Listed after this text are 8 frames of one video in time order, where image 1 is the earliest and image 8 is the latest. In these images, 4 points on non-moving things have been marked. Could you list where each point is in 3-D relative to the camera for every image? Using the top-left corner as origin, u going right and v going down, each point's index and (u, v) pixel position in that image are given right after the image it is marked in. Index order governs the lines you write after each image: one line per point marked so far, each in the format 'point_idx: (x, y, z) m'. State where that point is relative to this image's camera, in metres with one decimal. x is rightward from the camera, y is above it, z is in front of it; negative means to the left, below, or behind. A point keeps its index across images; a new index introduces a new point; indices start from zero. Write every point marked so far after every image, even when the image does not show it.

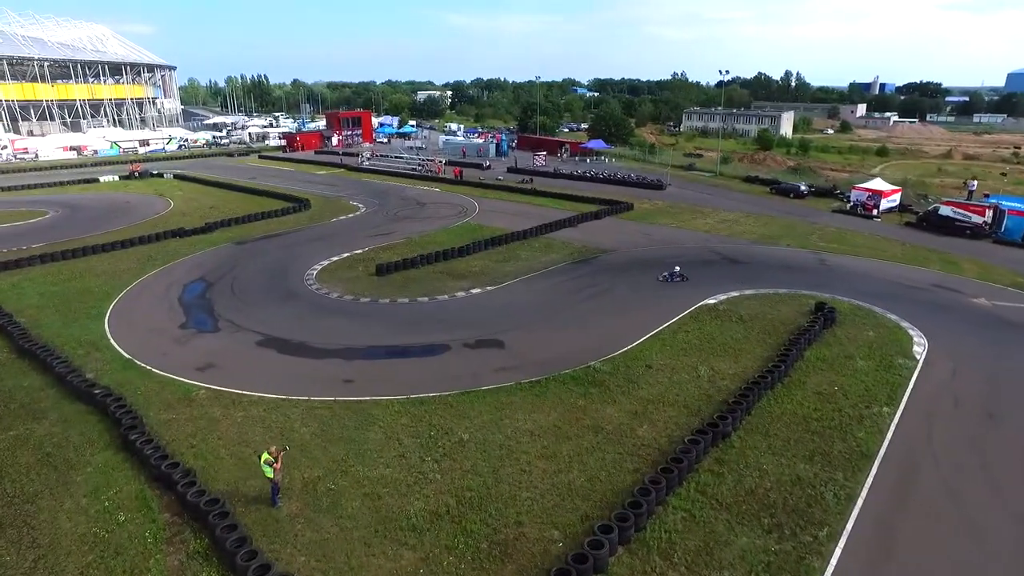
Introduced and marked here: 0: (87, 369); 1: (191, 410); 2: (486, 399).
0: (-9.0, -1.7, +14.4) m
1: (-5.9, -2.3, +12.5) m
2: (-0.5, -2.1, +12.9) m
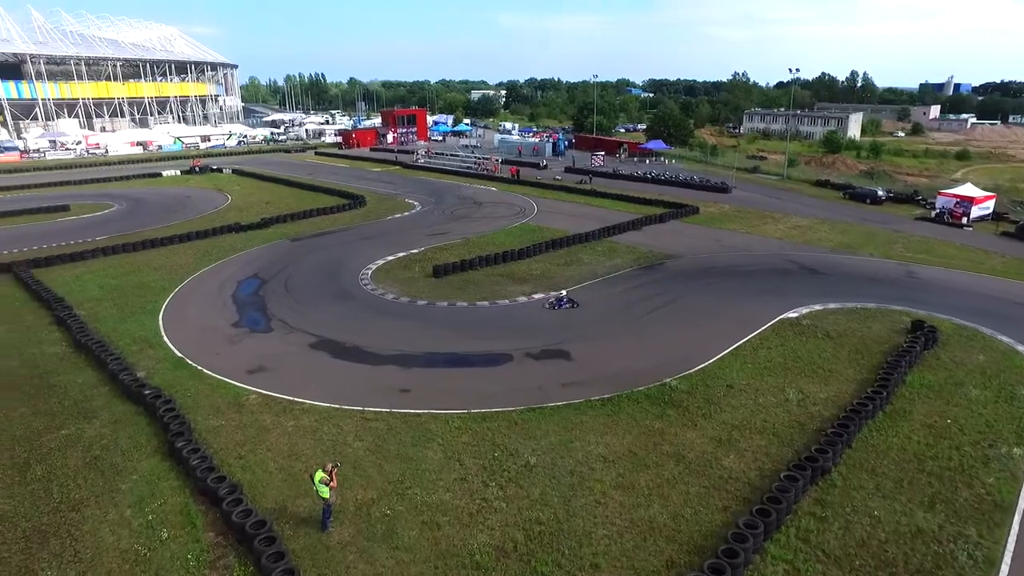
0: (-7.7, -1.6, +14.0) m
1: (-4.7, -2.3, +11.9) m
2: (+0.7, -2.3, +11.9) m
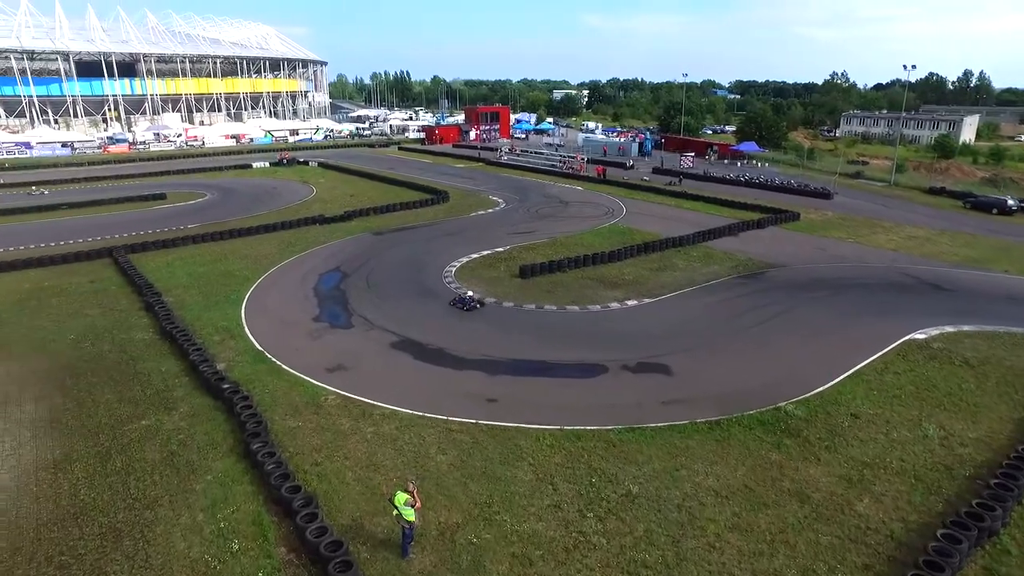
0: (-5.9, -1.4, +13.6) m
1: (-3.2, -2.2, +11.2) m
2: (+2.2, -2.4, +10.6) m
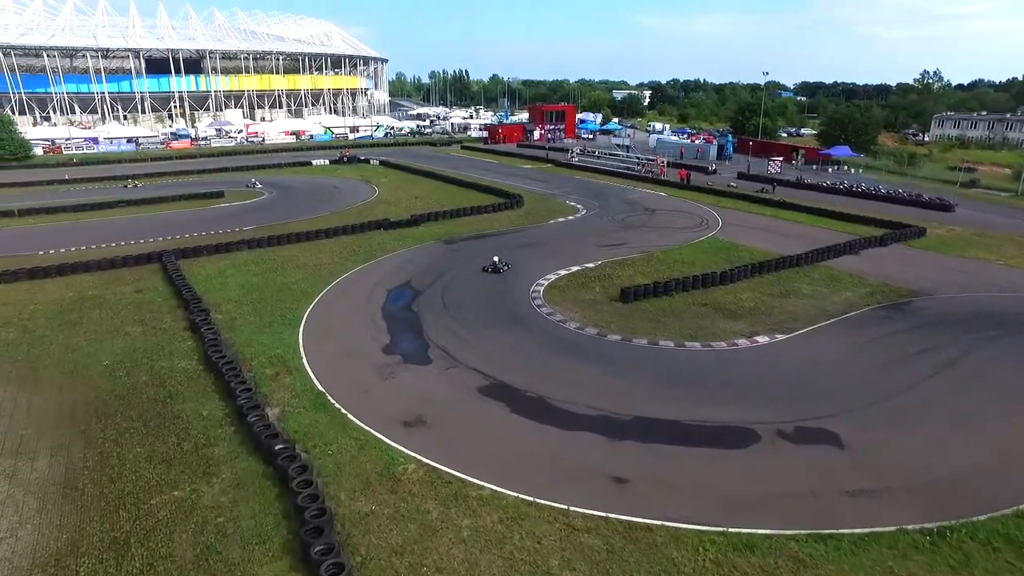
0: (-3.9, -1.9, +11.1) m
1: (-1.4, -2.7, +8.5) m
2: (+3.9, -3.1, +7.6) m
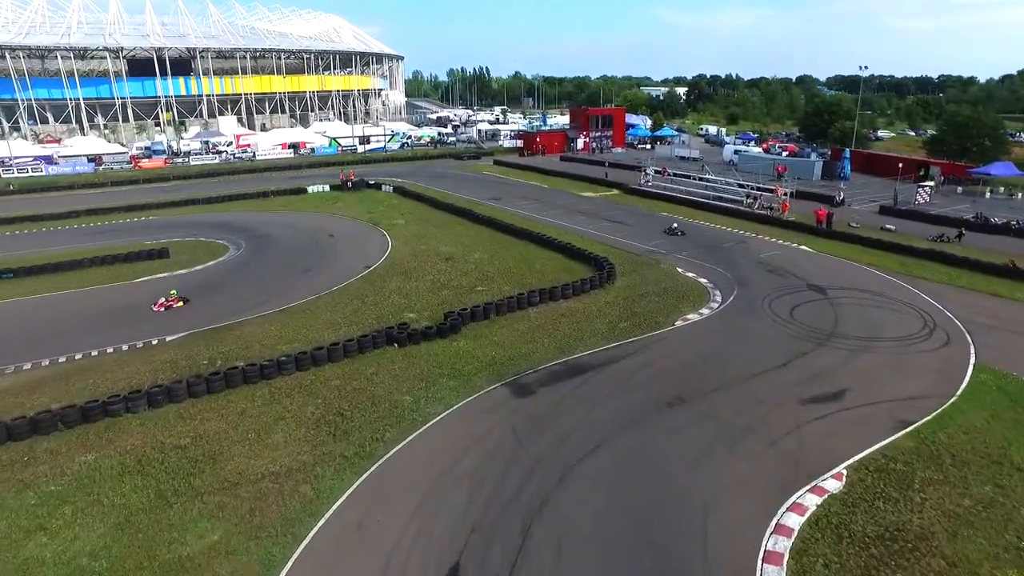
0: (-2.0, -5.3, +0.9) m
1: (+0.5, -6.1, -1.8) m
2: (+5.8, -6.5, -2.9) m
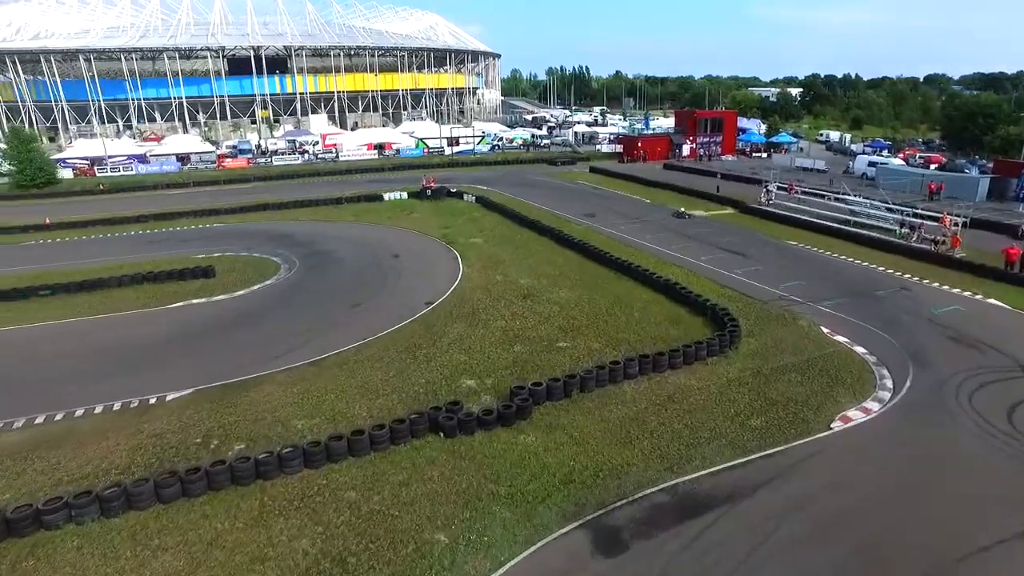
0: (-2.6, -6.4, -2.9) m
1: (-0.6, -7.3, -5.8) m
2: (+4.5, -7.9, -7.6) m
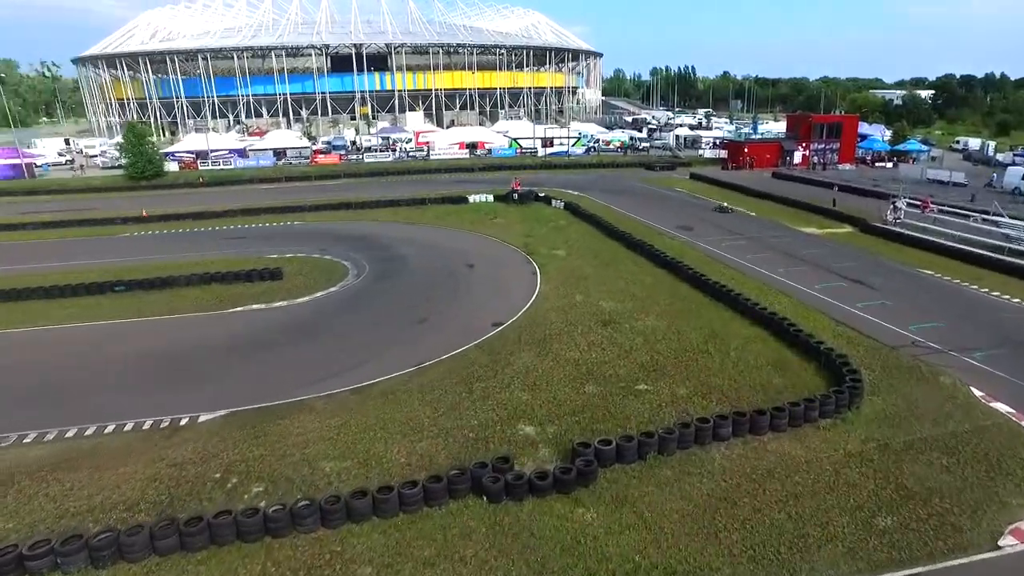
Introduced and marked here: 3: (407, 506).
0: (-3.9, -6.7, -4.3) m
1: (-2.4, -7.7, -7.5) m
2: (+2.4, -8.6, -9.9) m
3: (-1.3, -2.8, +8.5) m
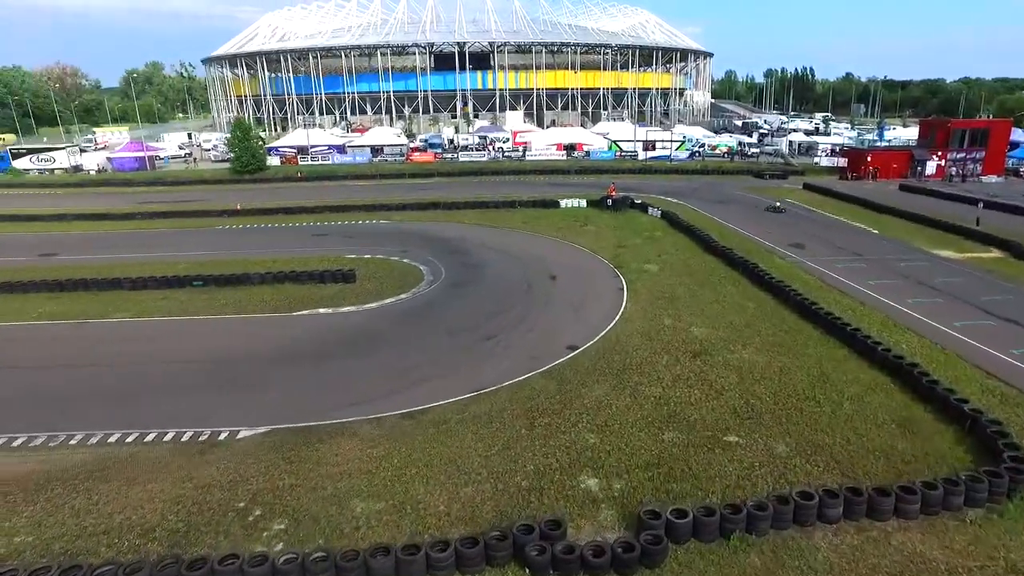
0: (-5.4, -6.8, -5.1) m
1: (-4.4, -7.9, -8.5) m
2: (0.0, -9.0, -11.6) m
3: (-0.9, -3.1, +7.1) m
